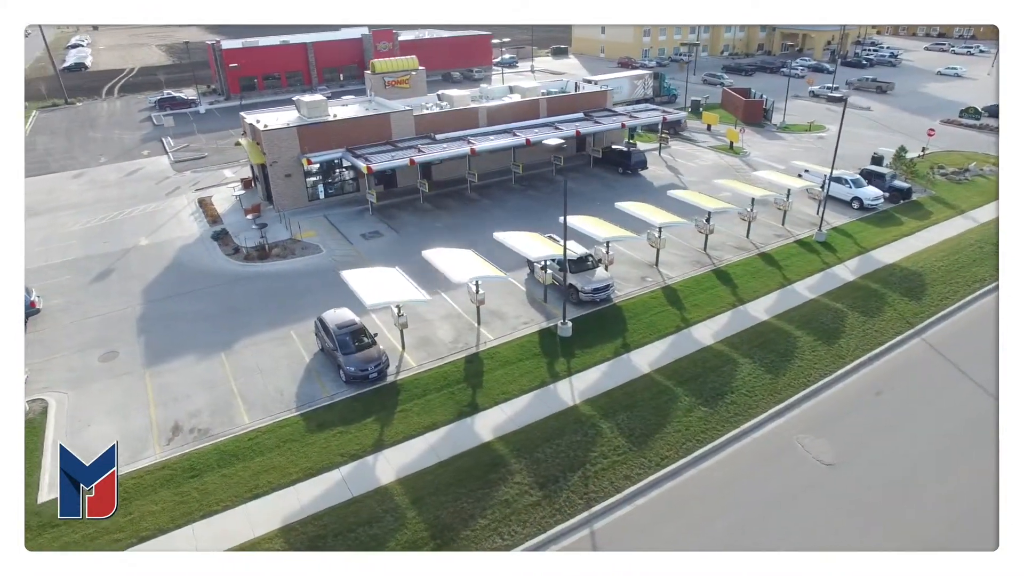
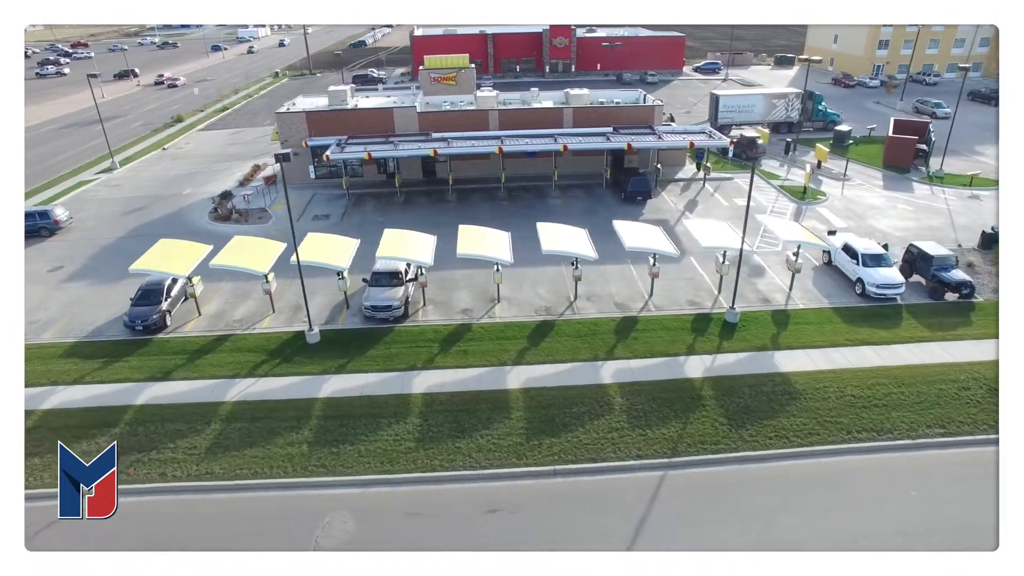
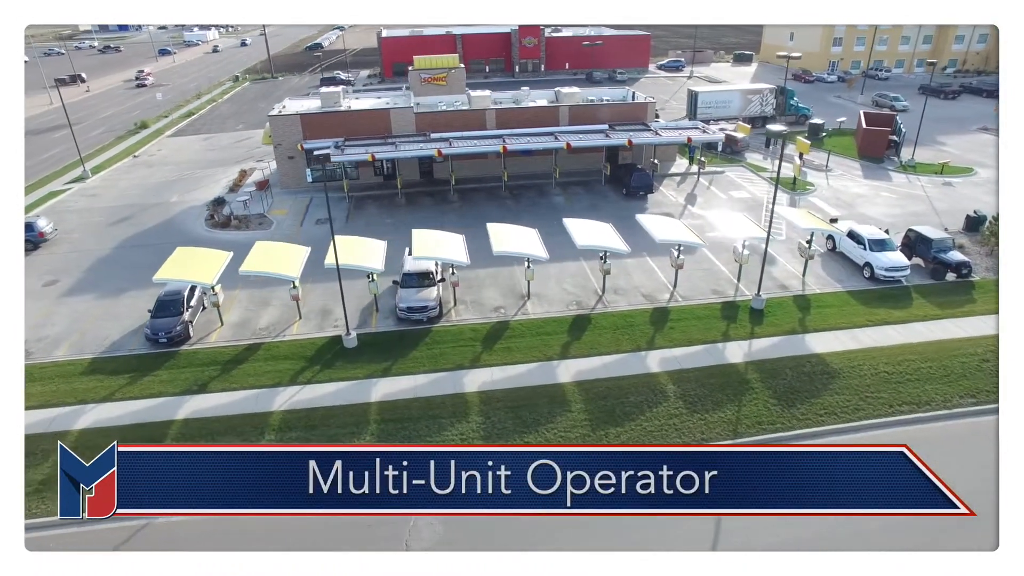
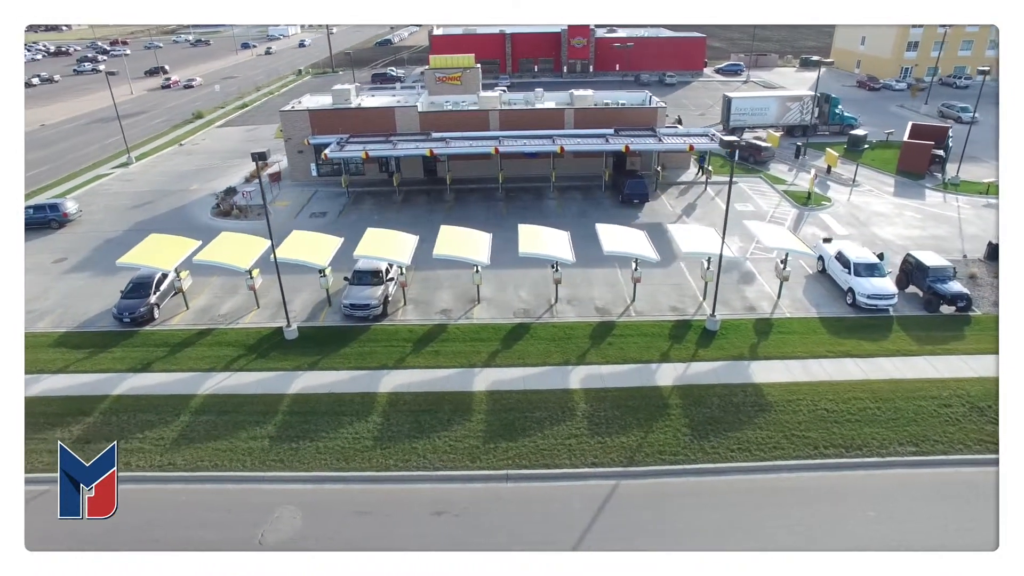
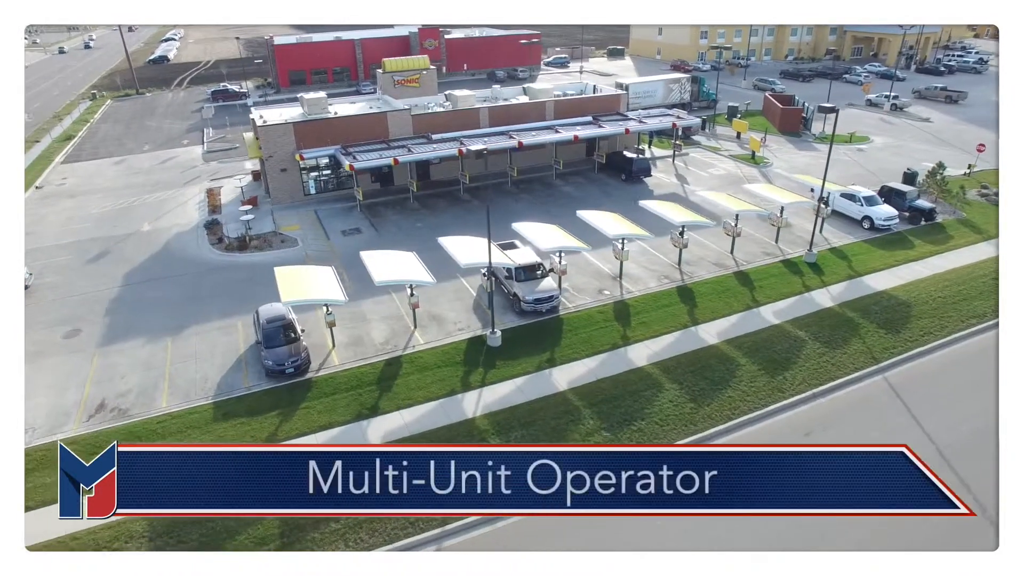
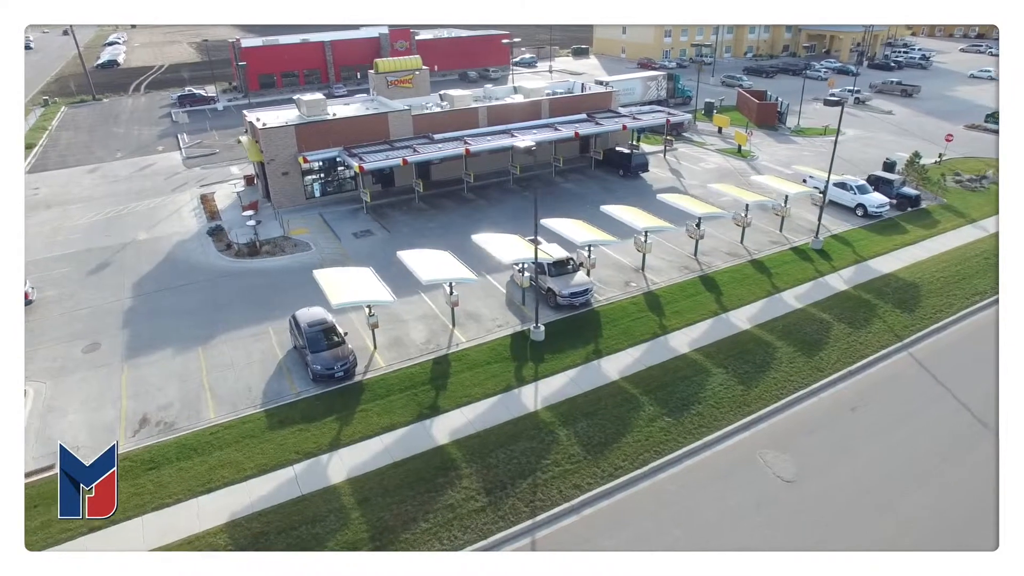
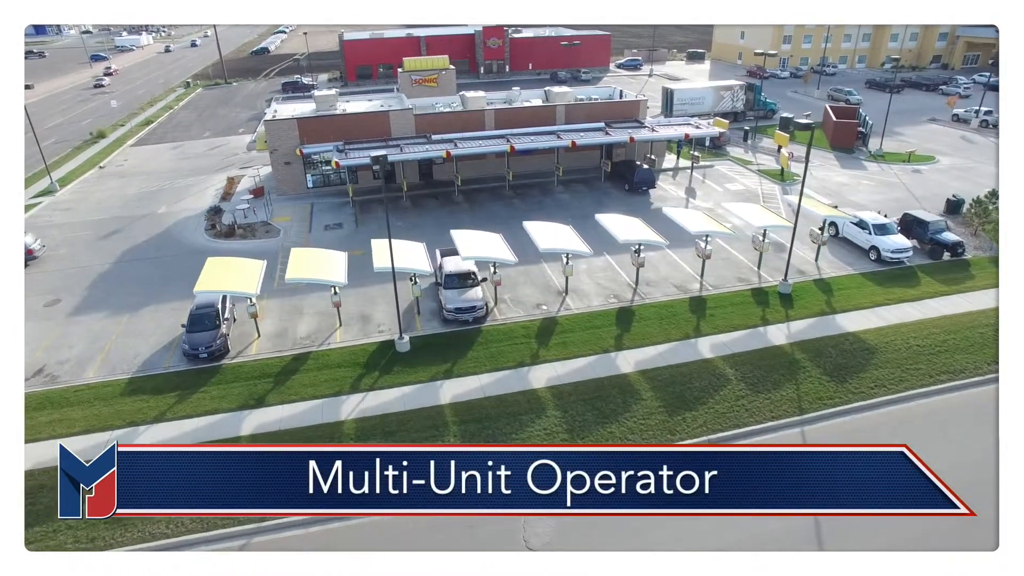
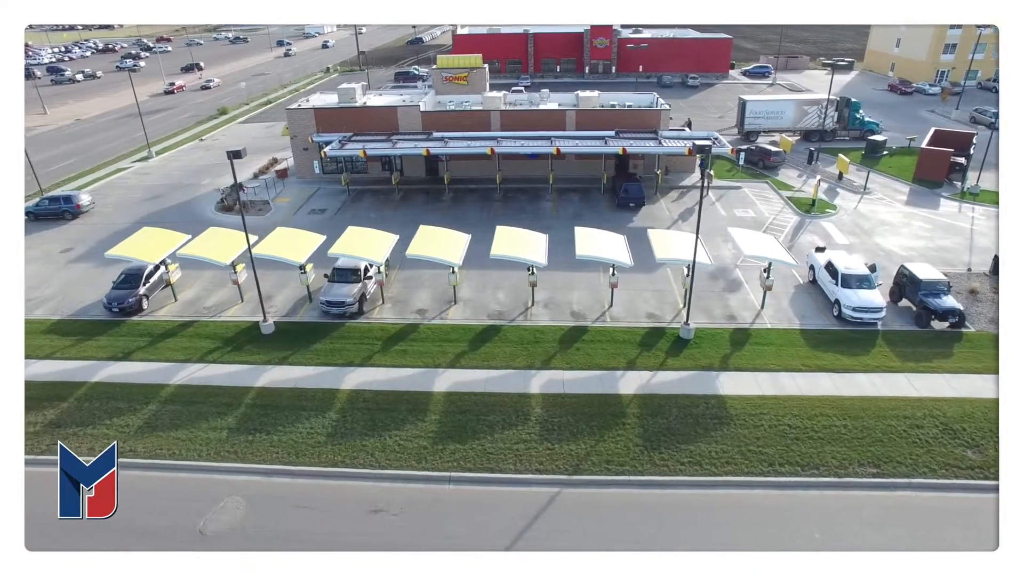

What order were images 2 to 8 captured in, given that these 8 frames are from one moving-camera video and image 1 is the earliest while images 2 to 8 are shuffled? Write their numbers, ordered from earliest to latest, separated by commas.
6, 5, 7, 3, 2, 4, 8
